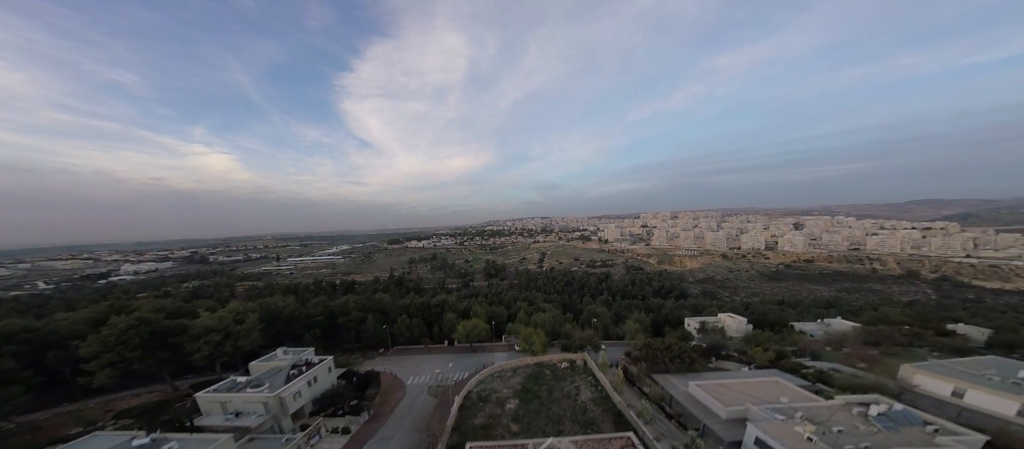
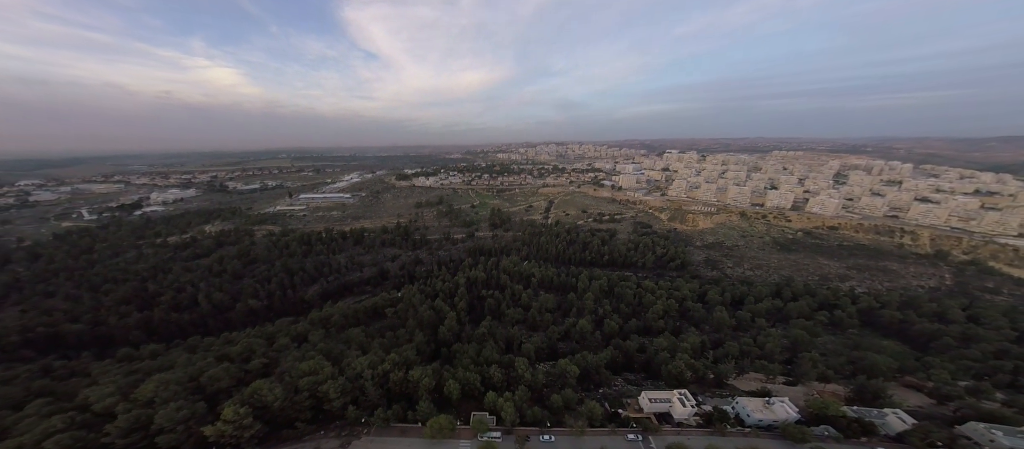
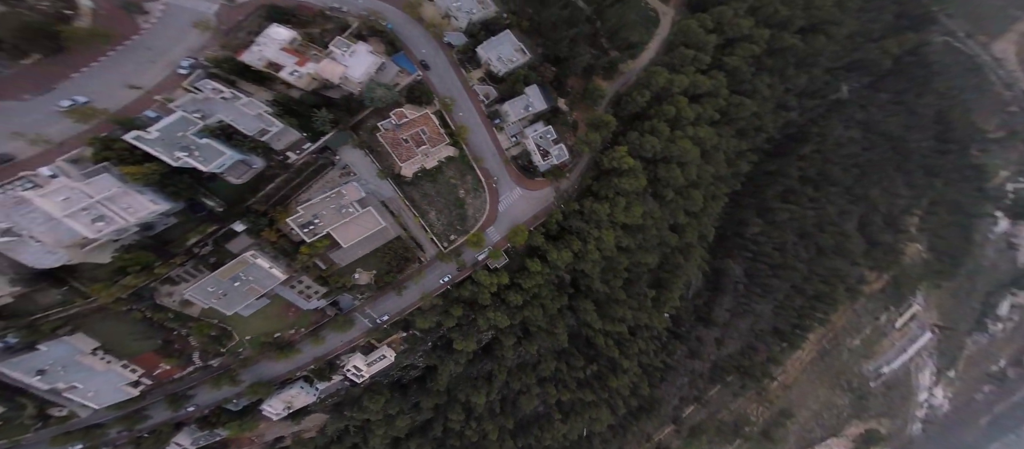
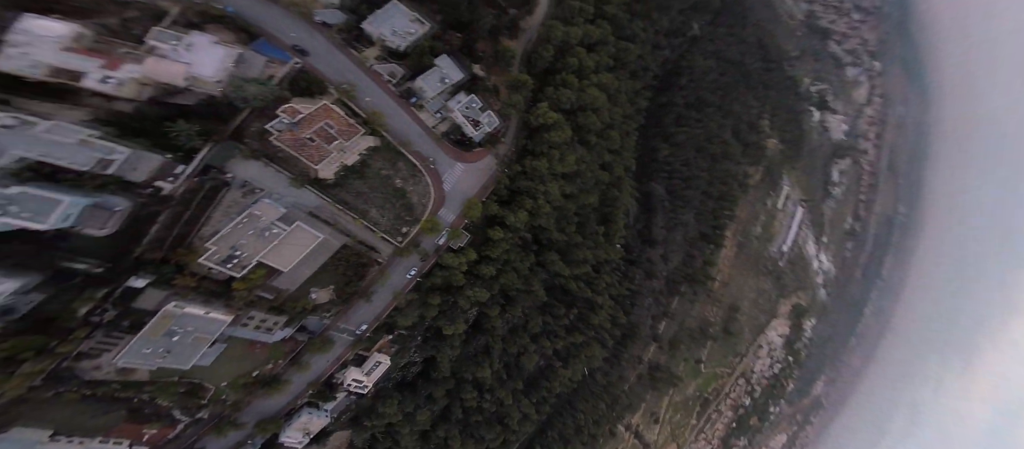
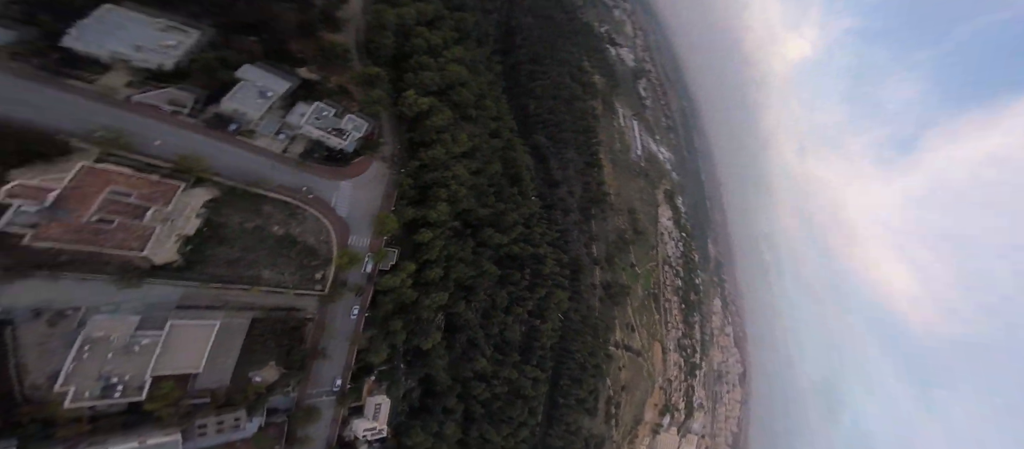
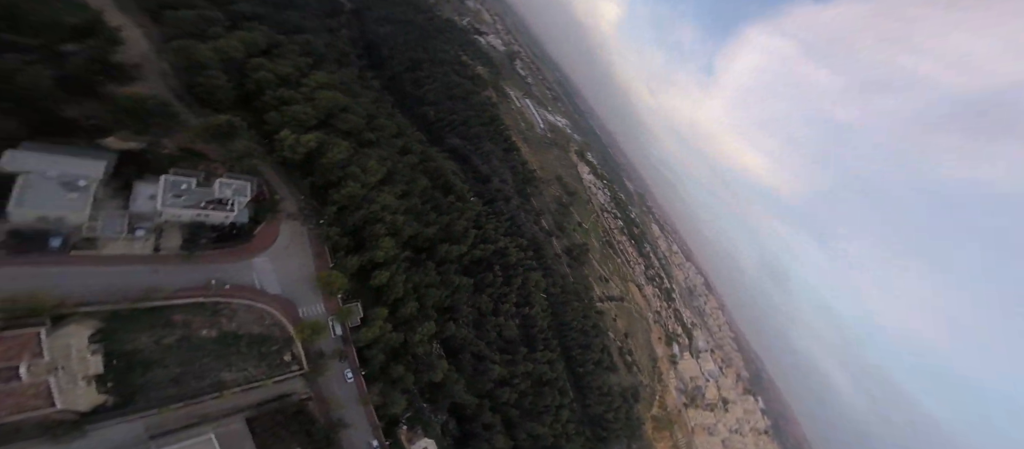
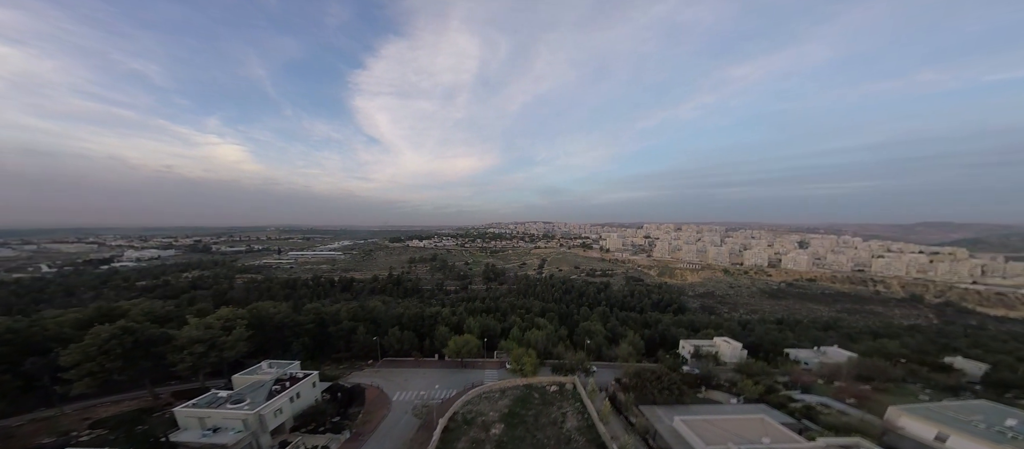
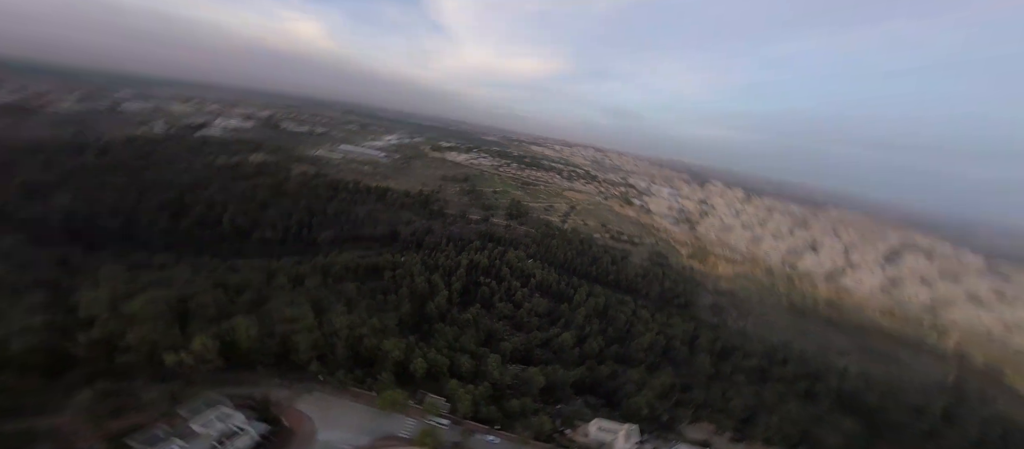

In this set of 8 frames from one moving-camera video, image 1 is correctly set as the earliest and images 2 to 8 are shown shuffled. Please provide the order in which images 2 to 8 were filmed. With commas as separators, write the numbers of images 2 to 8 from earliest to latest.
7, 2, 8, 6, 5, 4, 3
